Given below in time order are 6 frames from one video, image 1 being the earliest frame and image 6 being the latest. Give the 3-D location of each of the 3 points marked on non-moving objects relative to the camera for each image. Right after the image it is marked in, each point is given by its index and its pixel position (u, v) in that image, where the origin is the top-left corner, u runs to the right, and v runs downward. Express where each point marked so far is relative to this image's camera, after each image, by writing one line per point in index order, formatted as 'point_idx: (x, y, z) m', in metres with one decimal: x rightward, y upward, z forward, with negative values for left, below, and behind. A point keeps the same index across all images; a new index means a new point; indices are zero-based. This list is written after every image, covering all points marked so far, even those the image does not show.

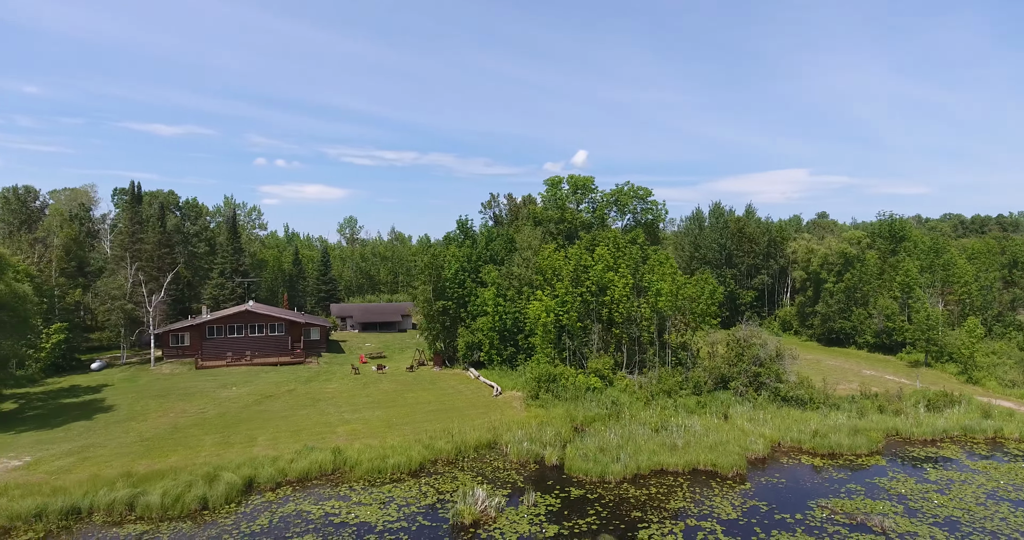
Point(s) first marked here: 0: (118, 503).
0: (-12.3, -7.3, +18.7) m
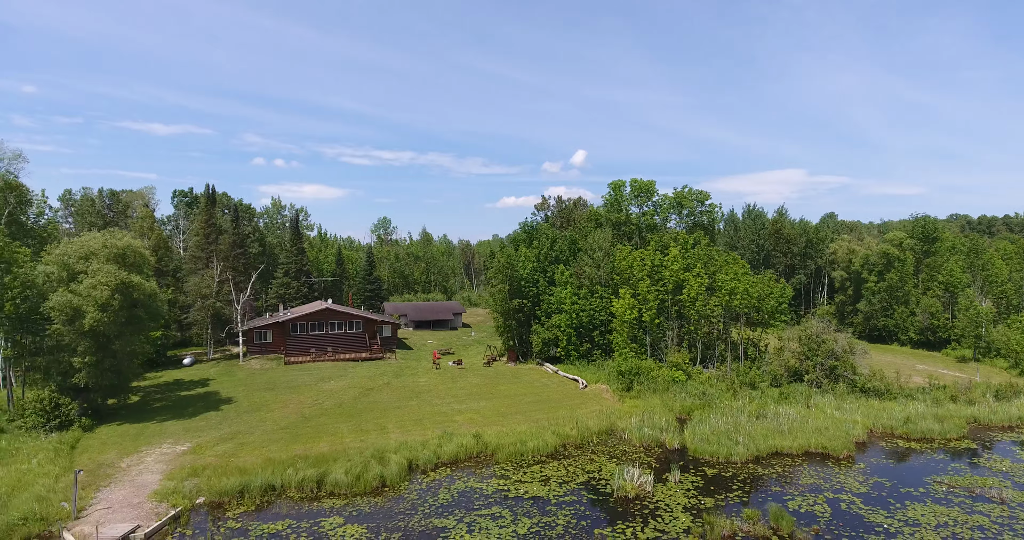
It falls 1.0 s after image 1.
0: (-7.0, -7.3, +20.7) m
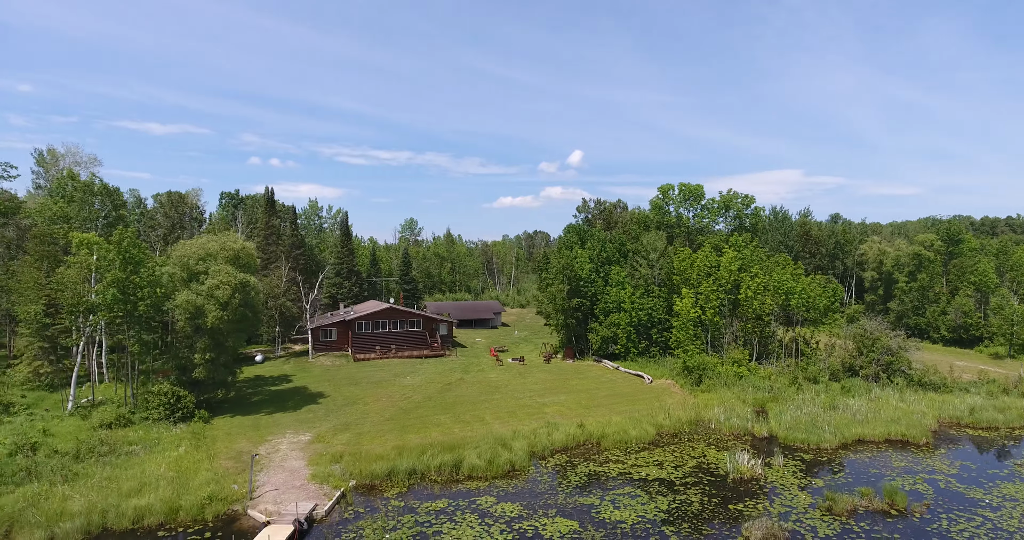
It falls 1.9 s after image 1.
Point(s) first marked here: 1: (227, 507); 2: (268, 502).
0: (-2.5, -7.4, +22.5) m
1: (-9.2, -7.6, +19.2) m
2: (-7.9, -7.6, +19.5) m
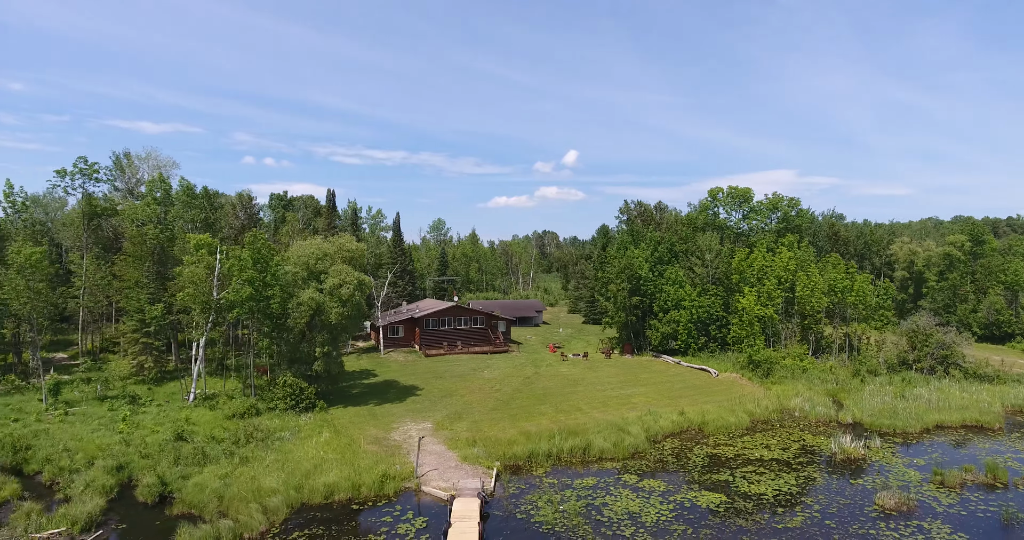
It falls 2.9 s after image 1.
0: (+2.7, -7.3, +24.6) m
1: (-4.0, -7.6, +21.3) m
2: (-2.7, -7.6, +21.5) m
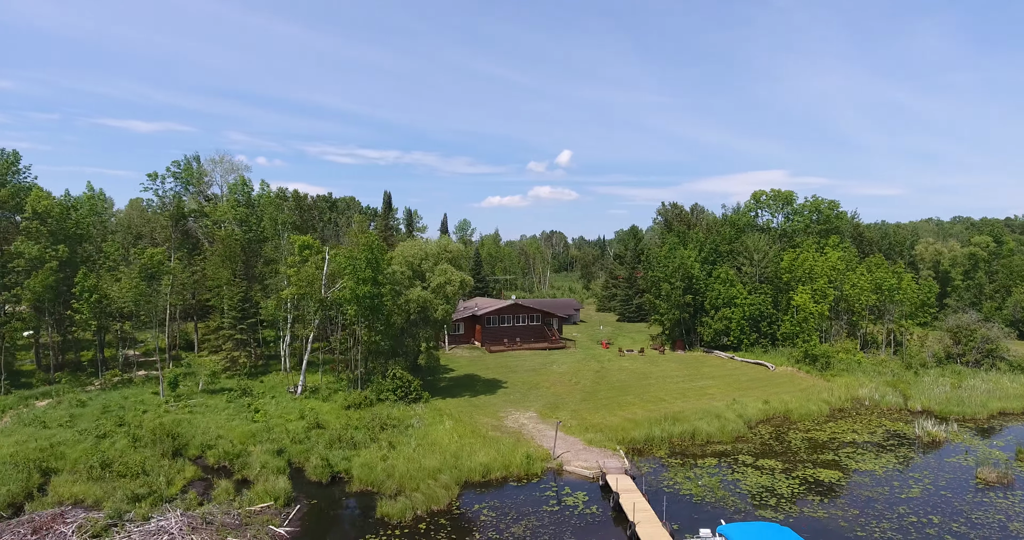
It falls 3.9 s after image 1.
0: (+7.8, -7.3, +26.9) m
1: (+1.2, -7.6, +23.4) m
2: (+2.5, -7.6, +23.7) m
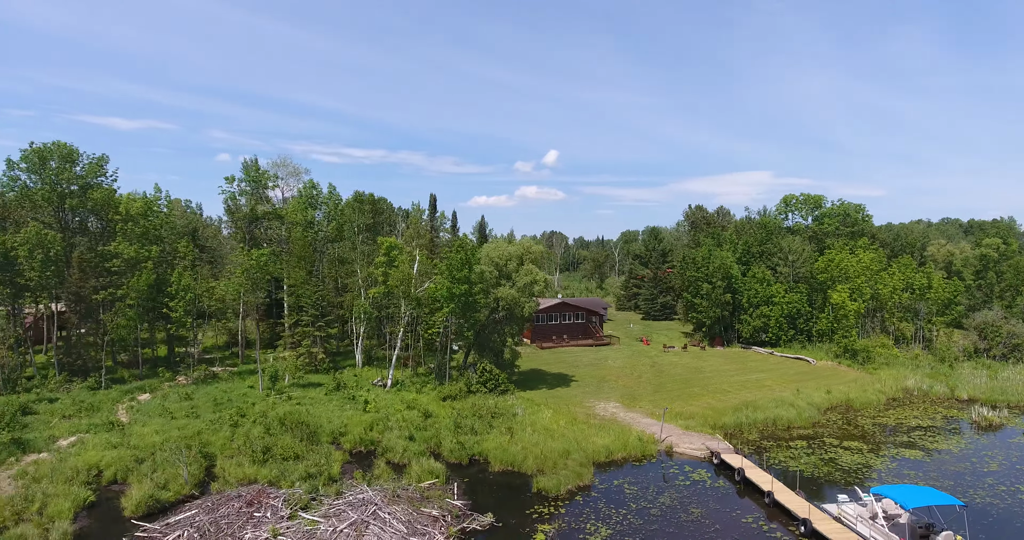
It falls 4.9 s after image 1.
0: (+12.6, -7.4, +29.4) m
1: (+6.1, -7.6, +25.8) m
2: (+7.3, -7.6, +26.1) m
